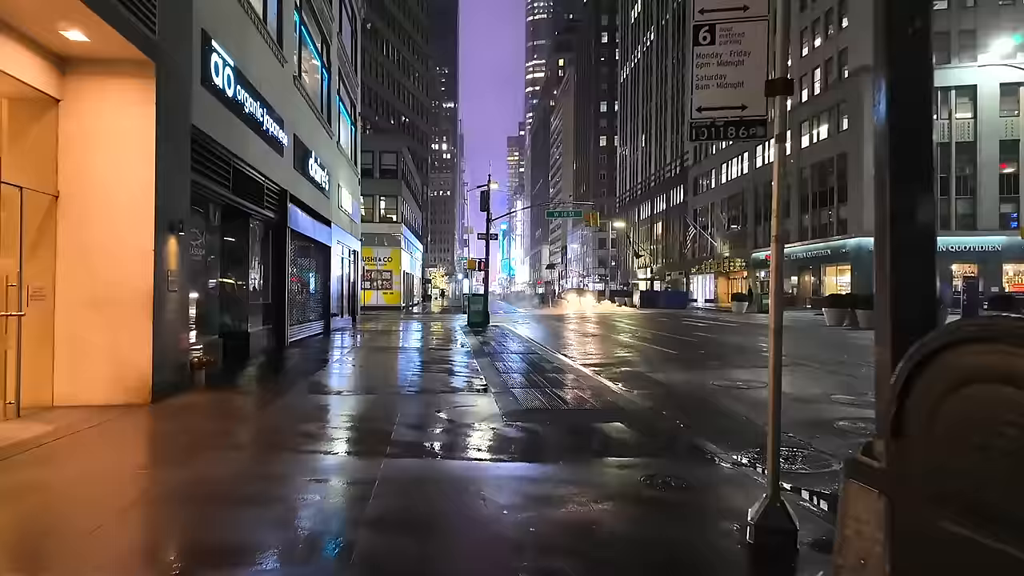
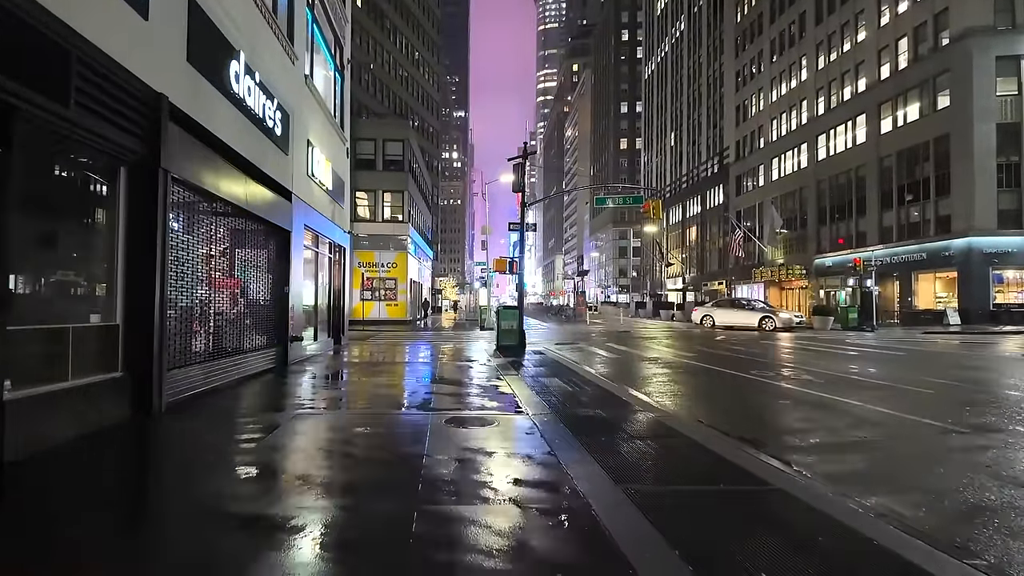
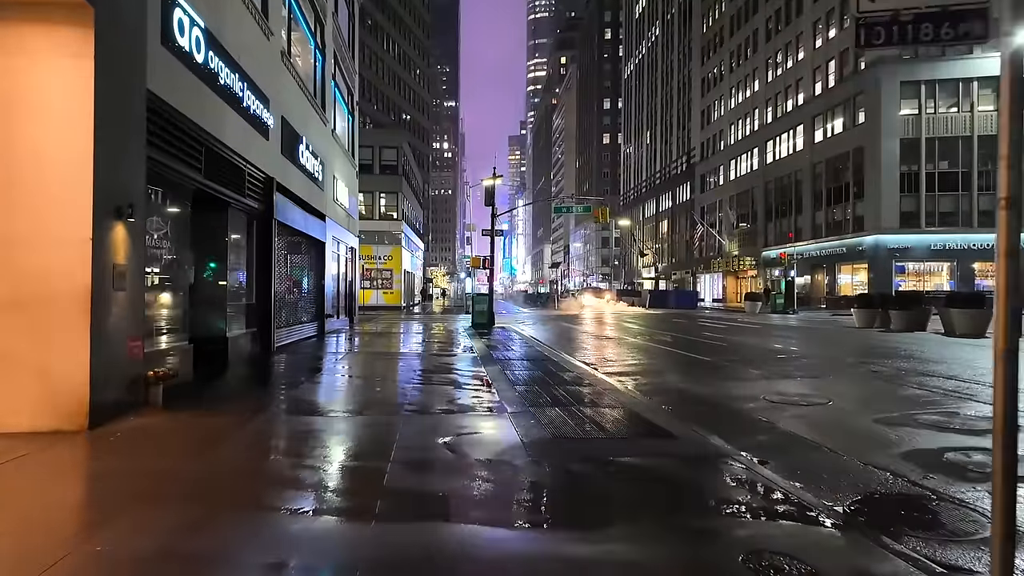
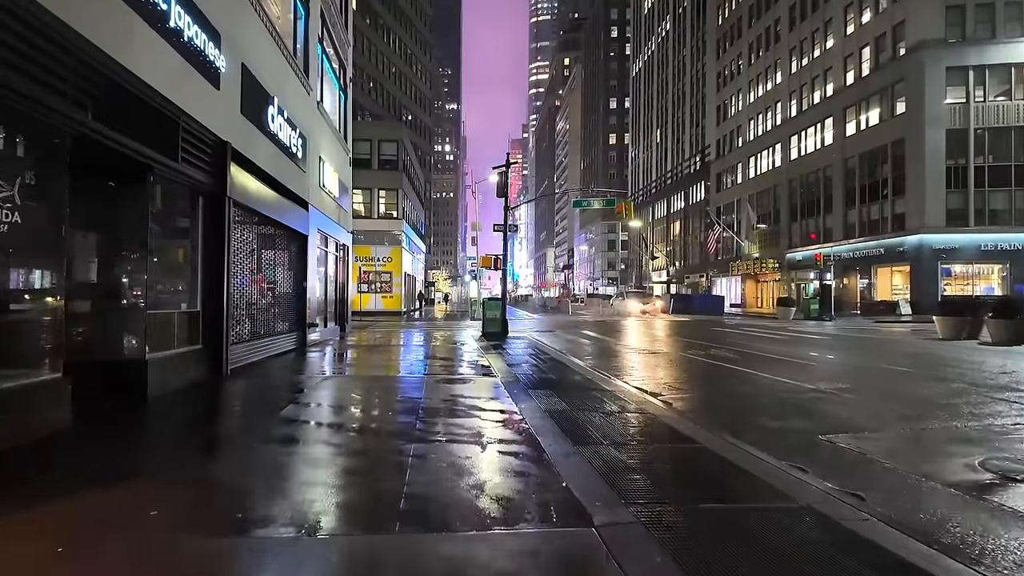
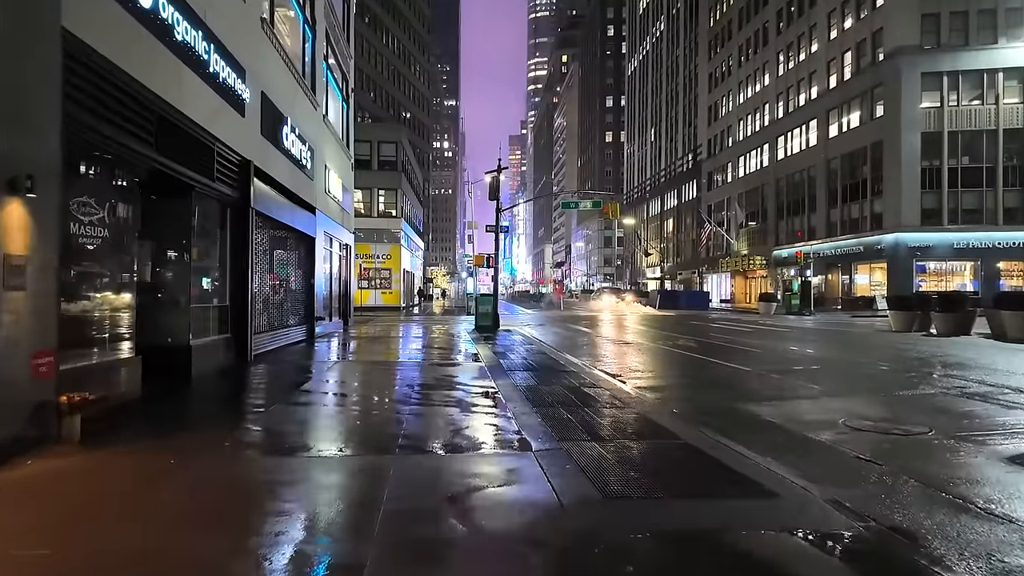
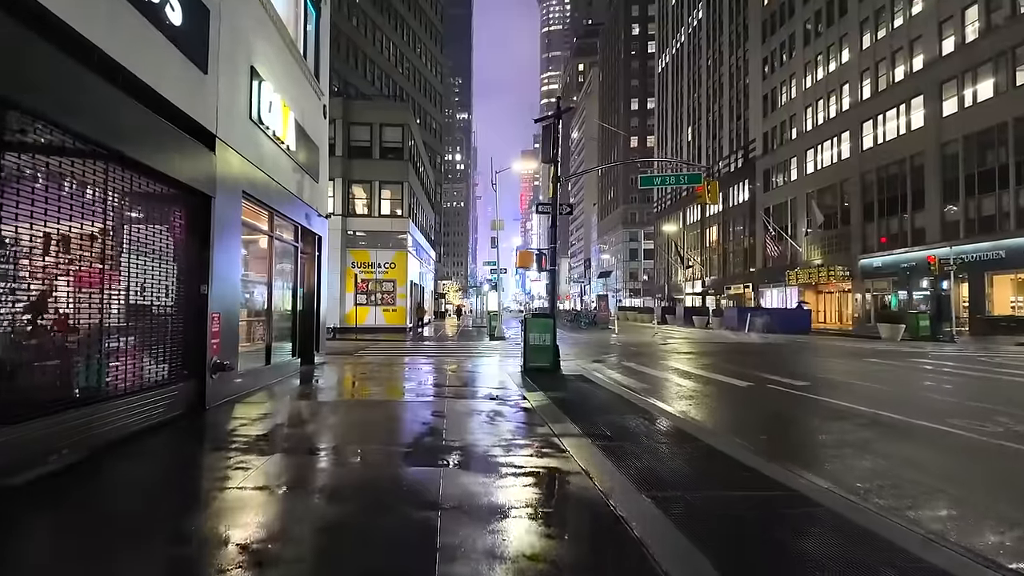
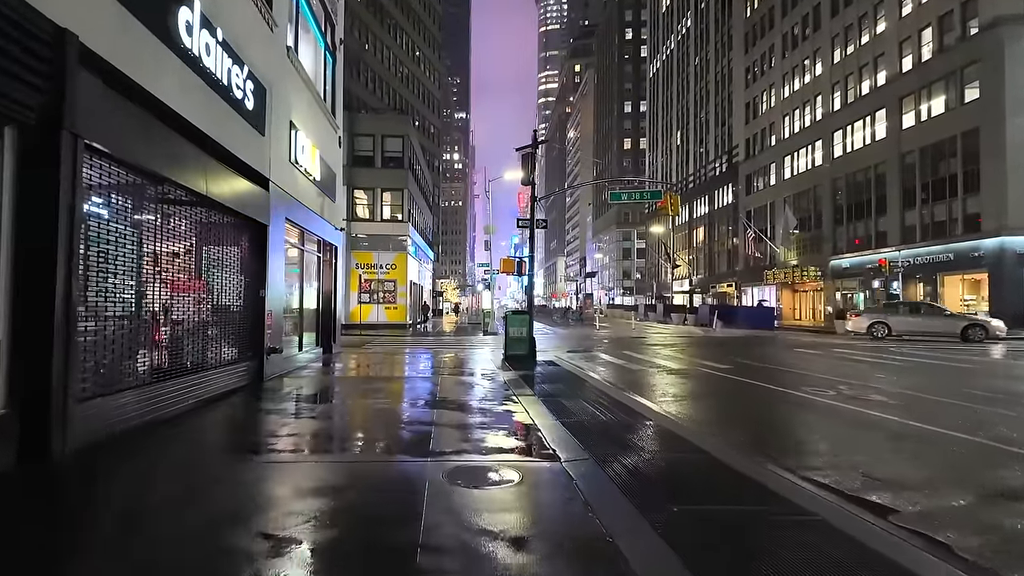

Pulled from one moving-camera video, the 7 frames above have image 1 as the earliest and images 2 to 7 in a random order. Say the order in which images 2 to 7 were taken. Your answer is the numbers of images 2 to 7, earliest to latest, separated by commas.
3, 5, 4, 2, 7, 6
